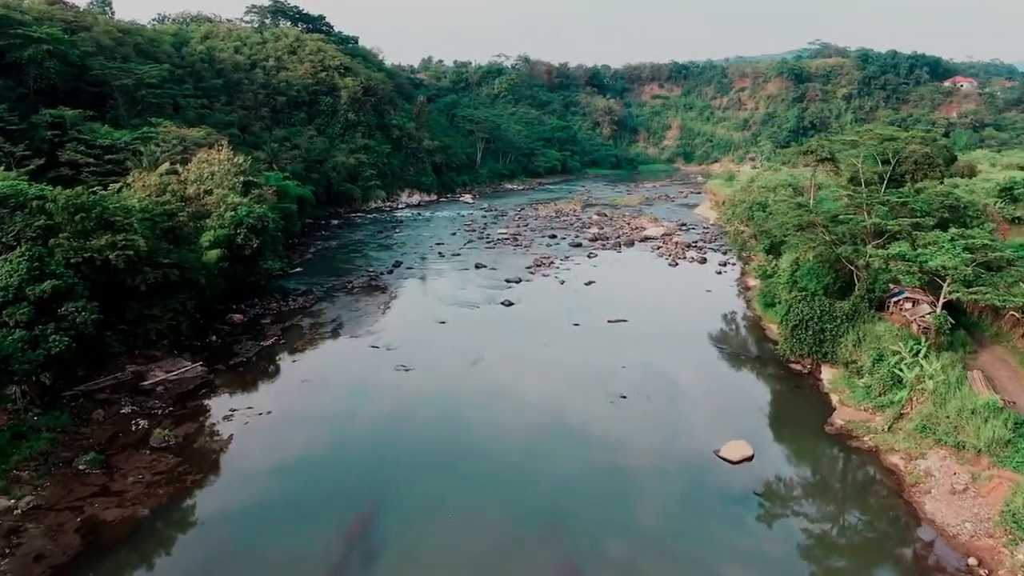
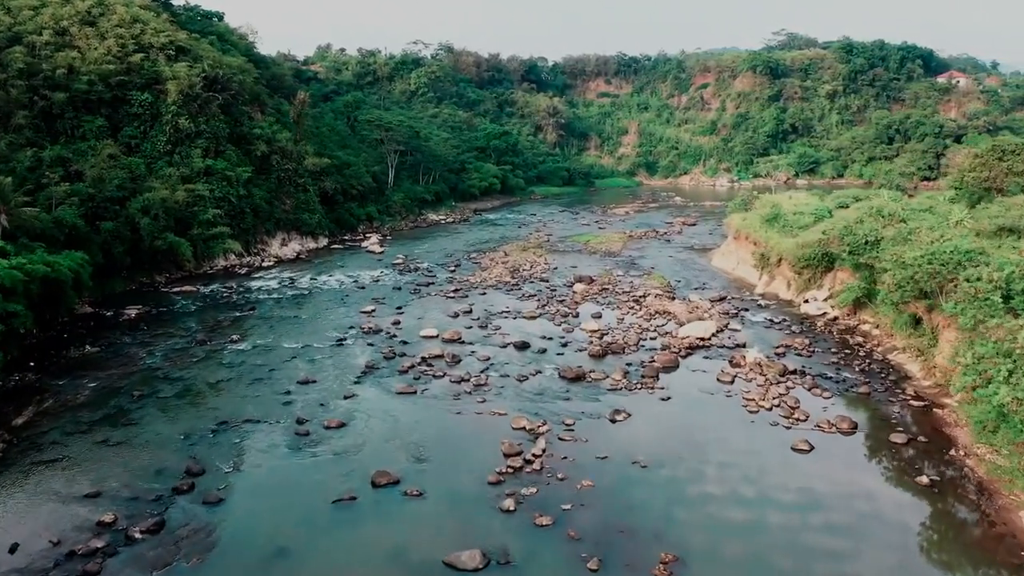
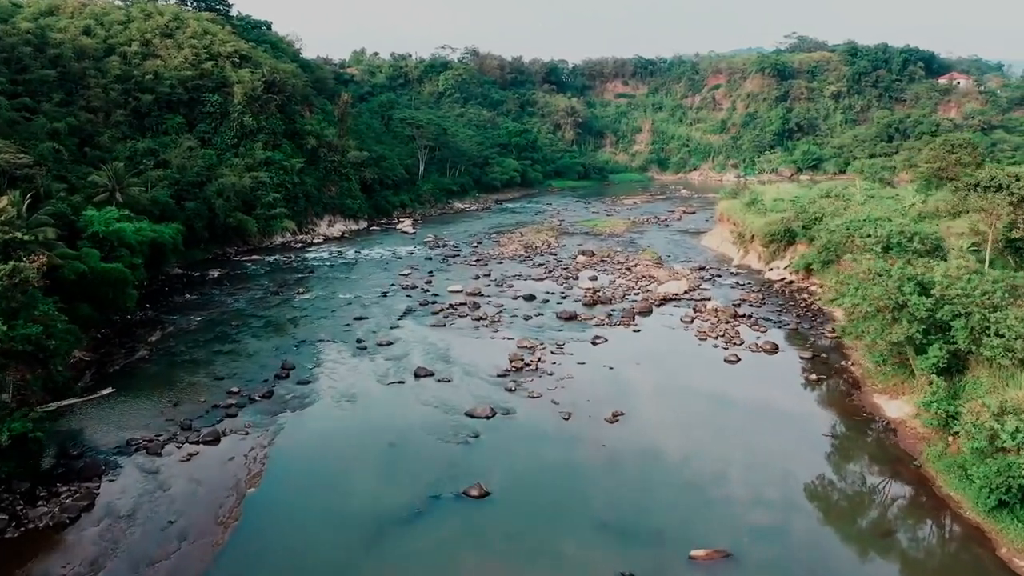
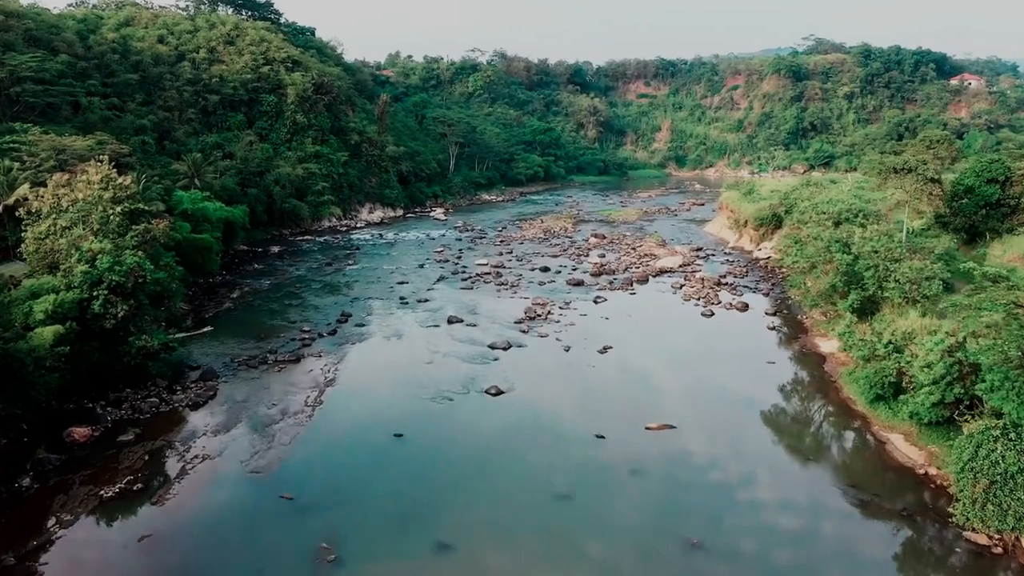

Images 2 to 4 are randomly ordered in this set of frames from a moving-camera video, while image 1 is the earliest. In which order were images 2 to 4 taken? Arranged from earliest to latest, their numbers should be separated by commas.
4, 3, 2
